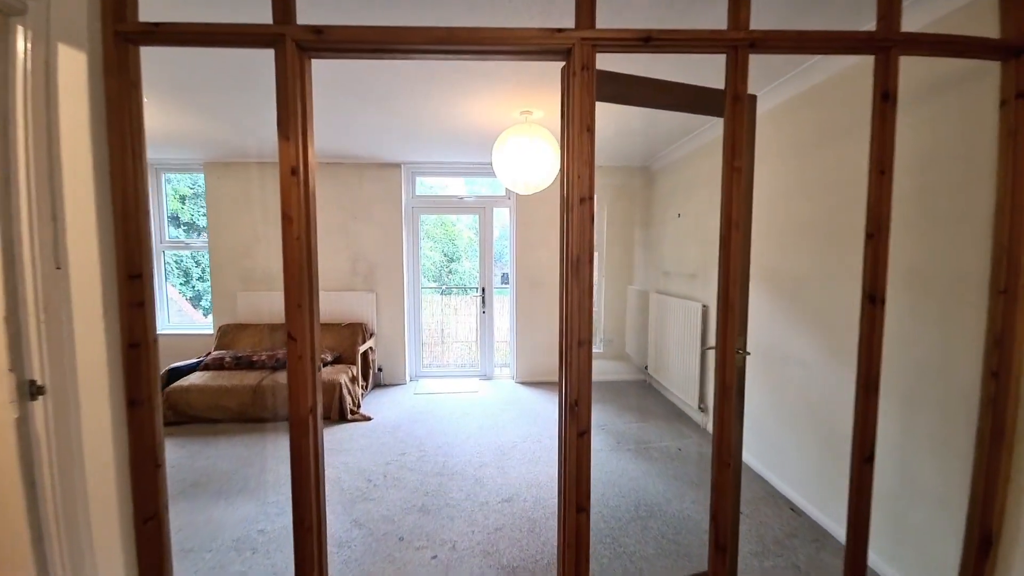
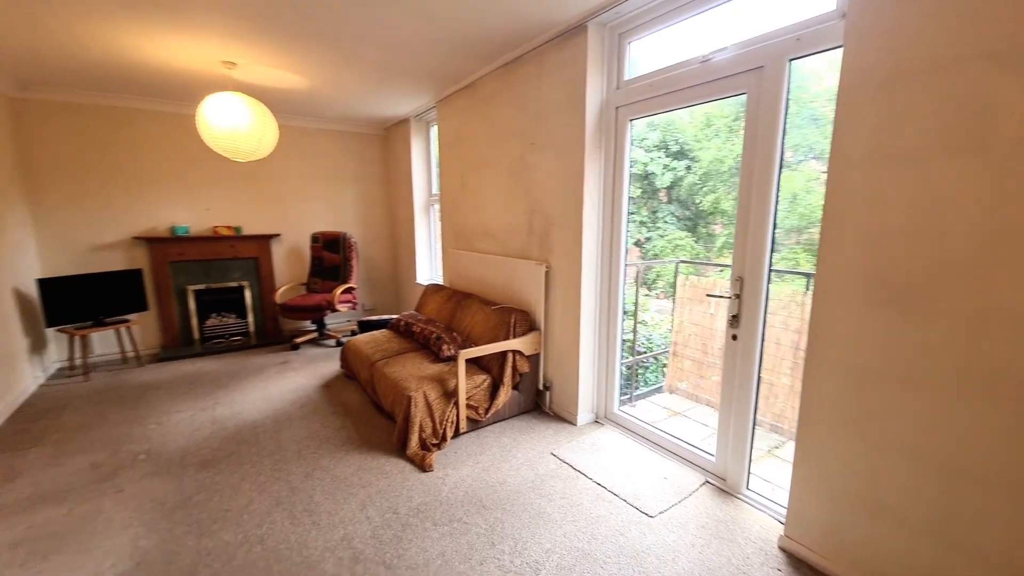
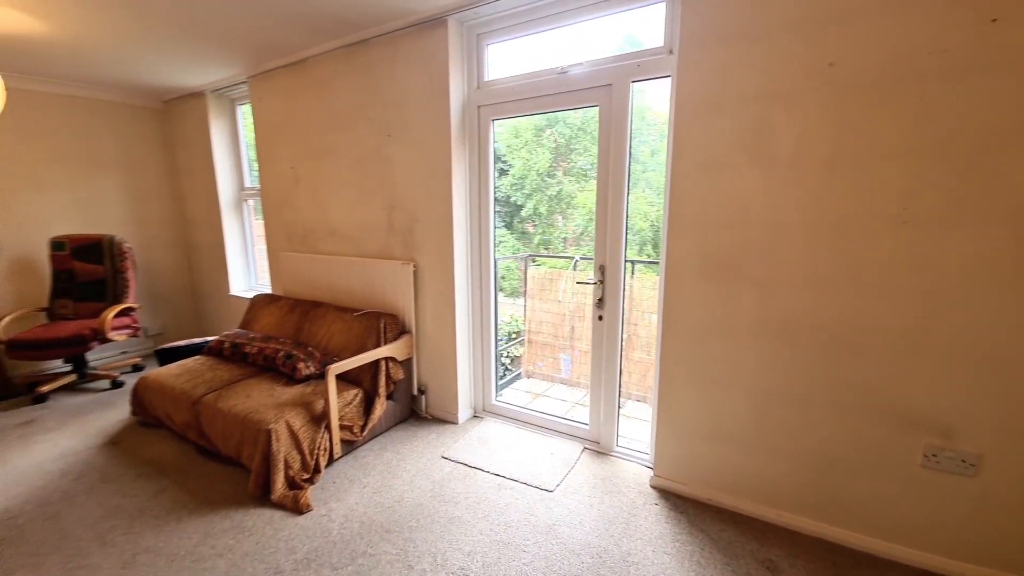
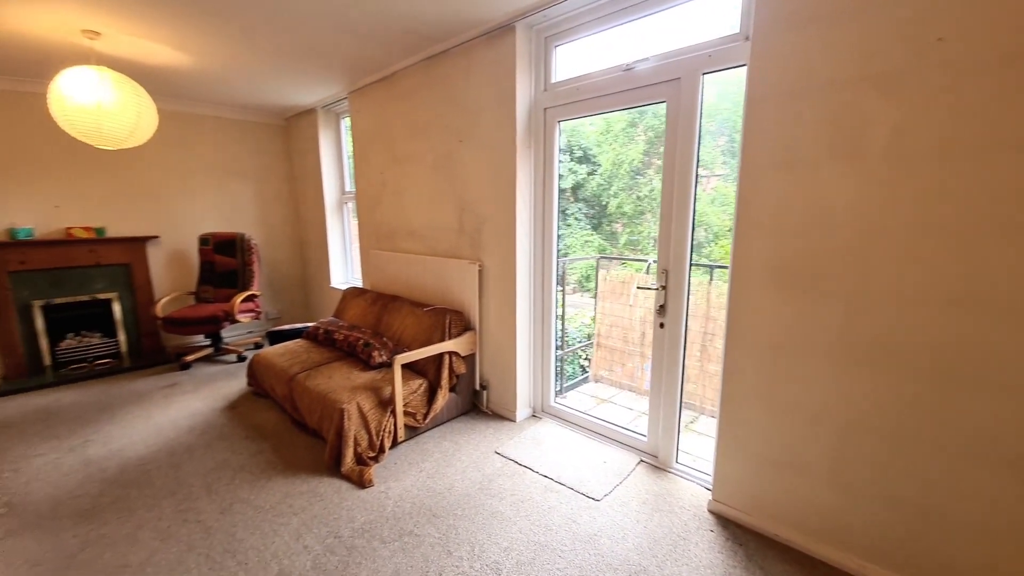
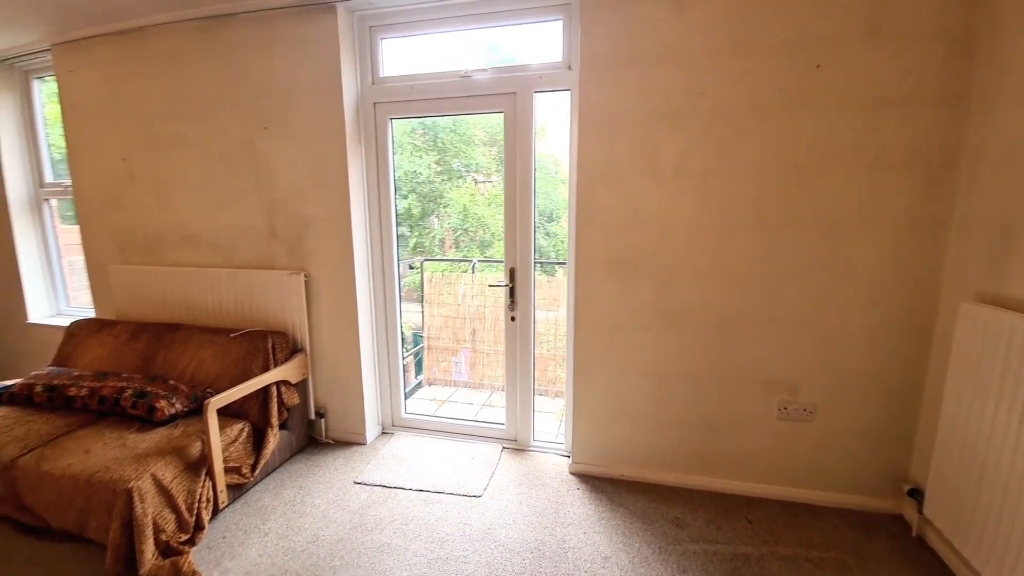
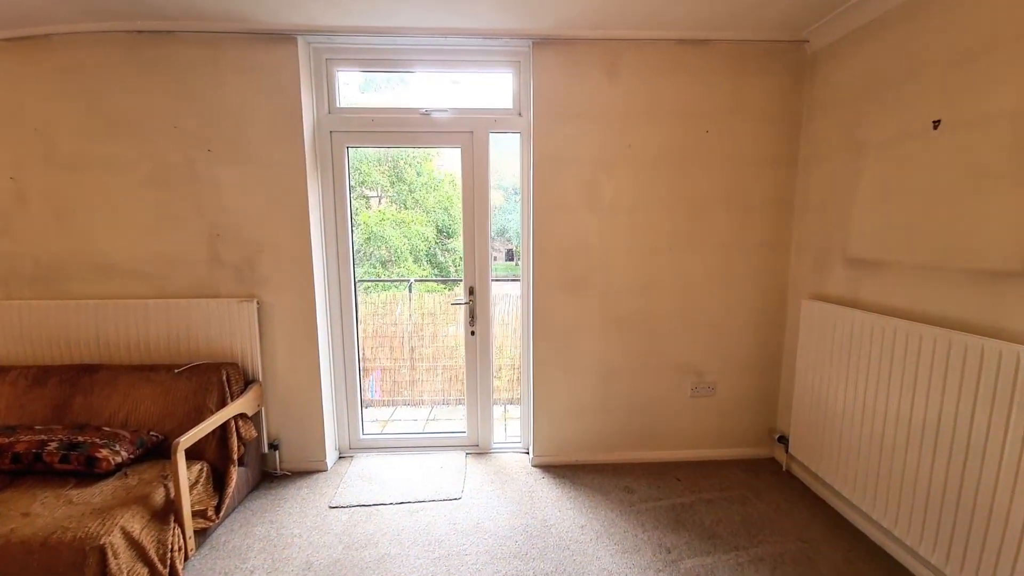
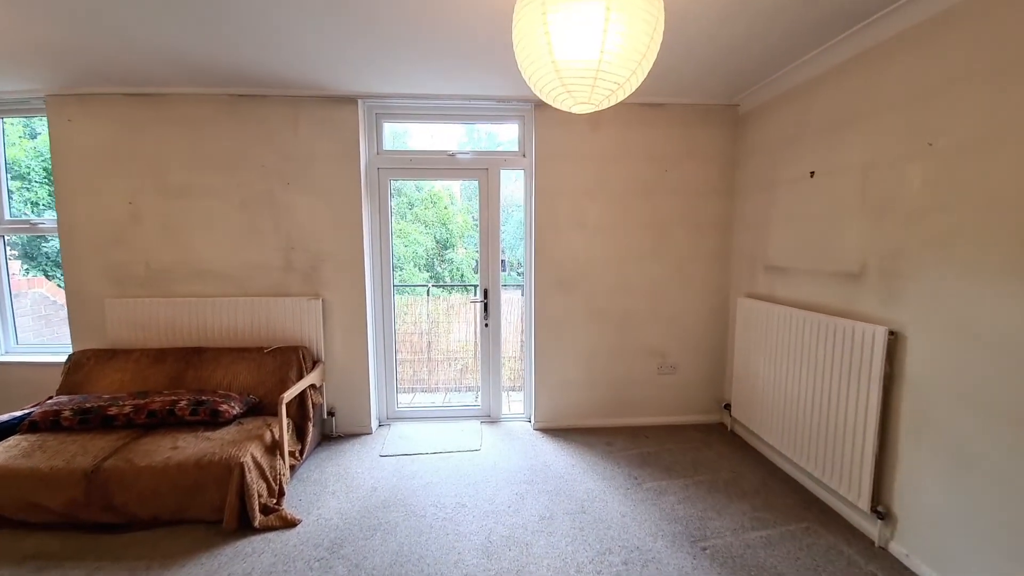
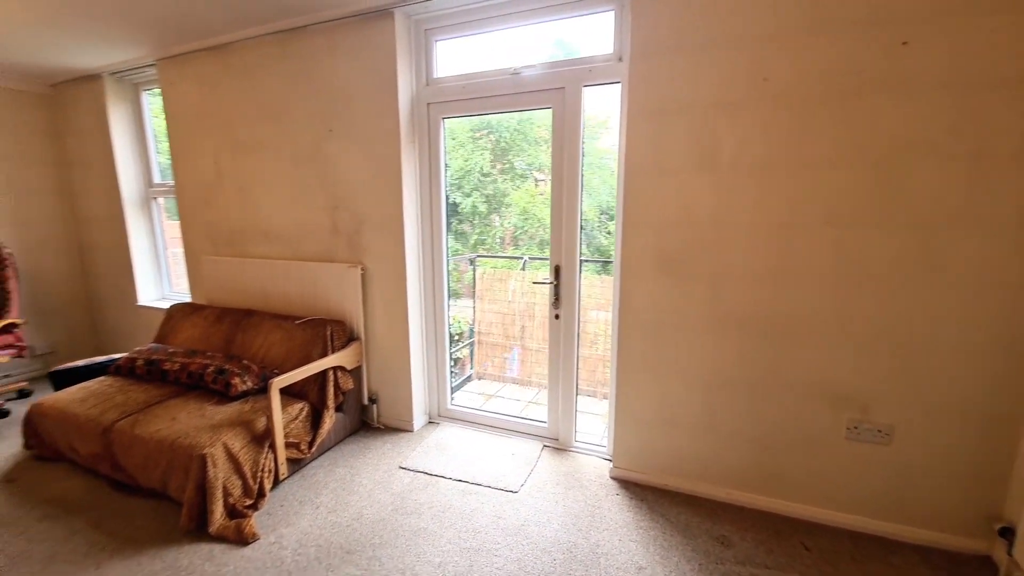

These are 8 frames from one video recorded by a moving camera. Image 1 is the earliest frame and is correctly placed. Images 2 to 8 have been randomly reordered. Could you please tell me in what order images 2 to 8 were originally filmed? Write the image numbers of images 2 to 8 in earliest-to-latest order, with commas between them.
7, 6, 5, 8, 3, 4, 2
